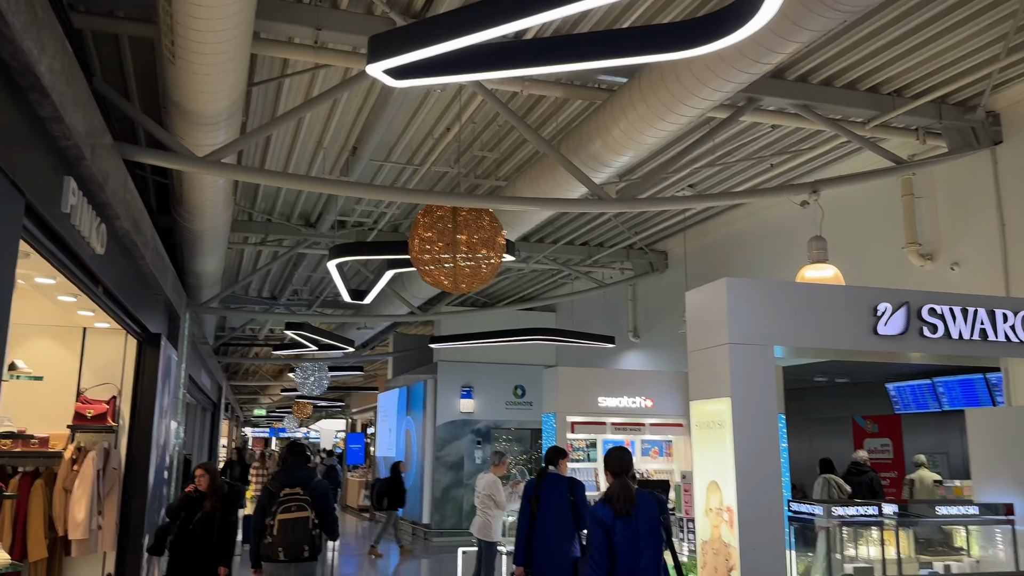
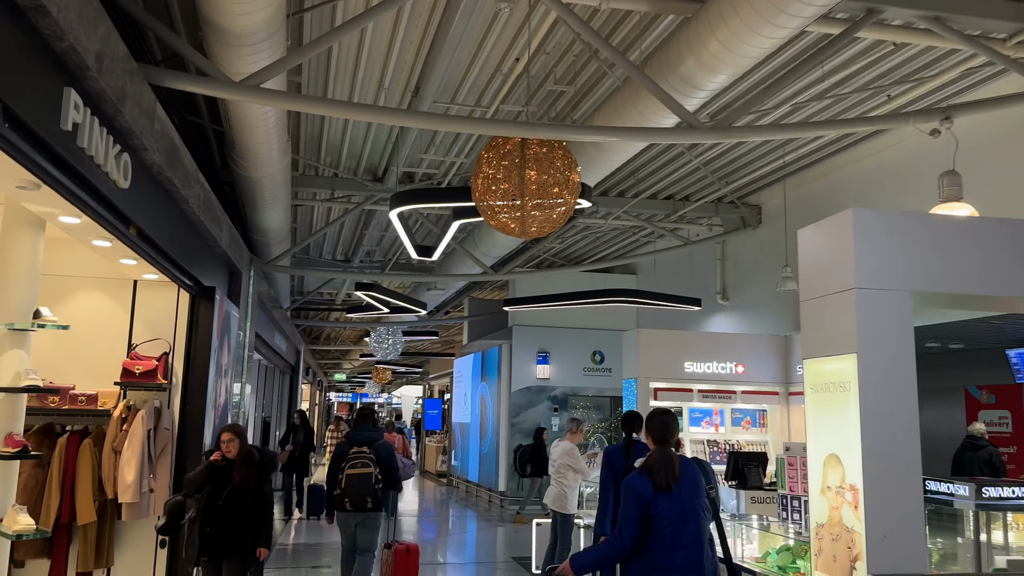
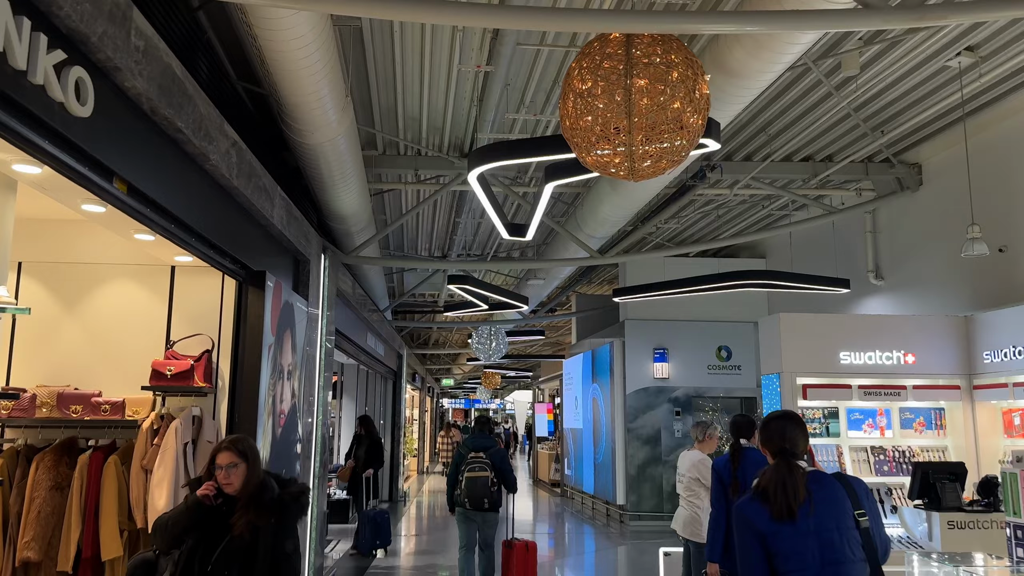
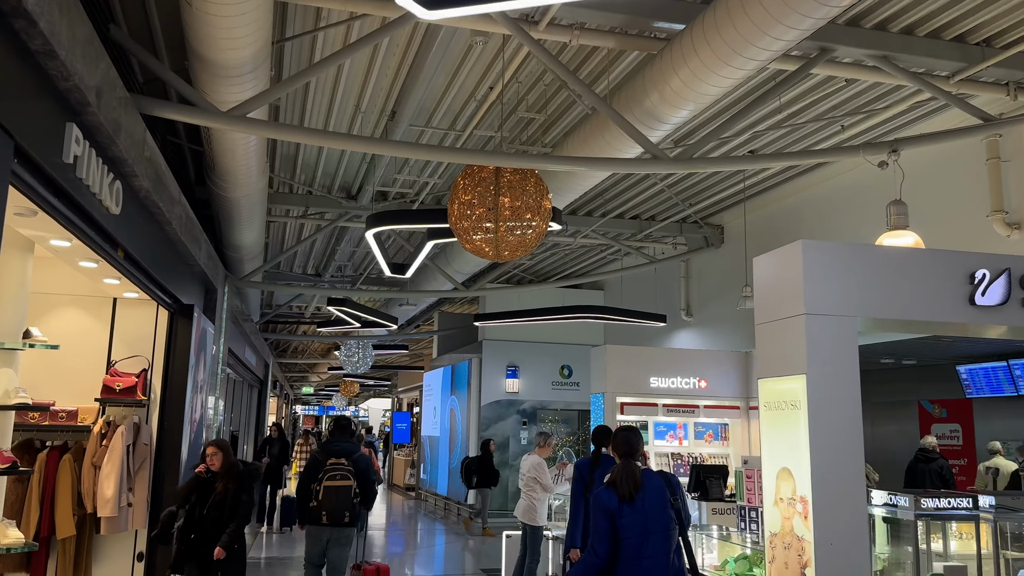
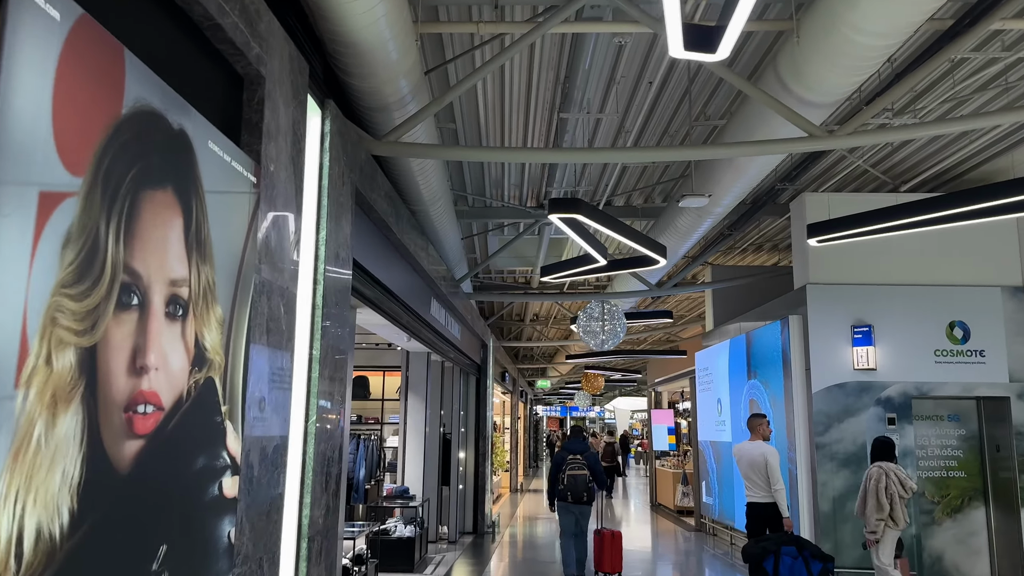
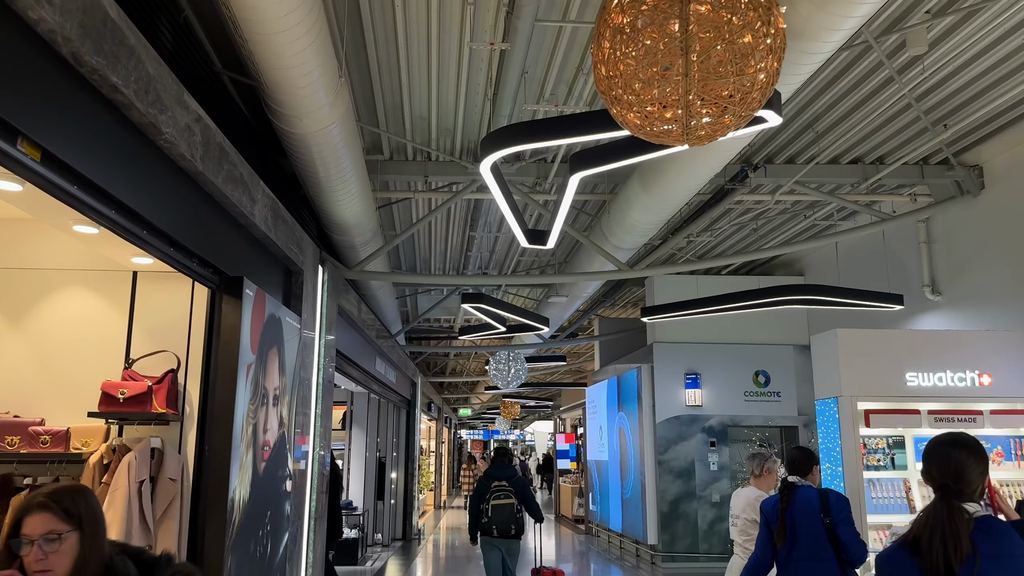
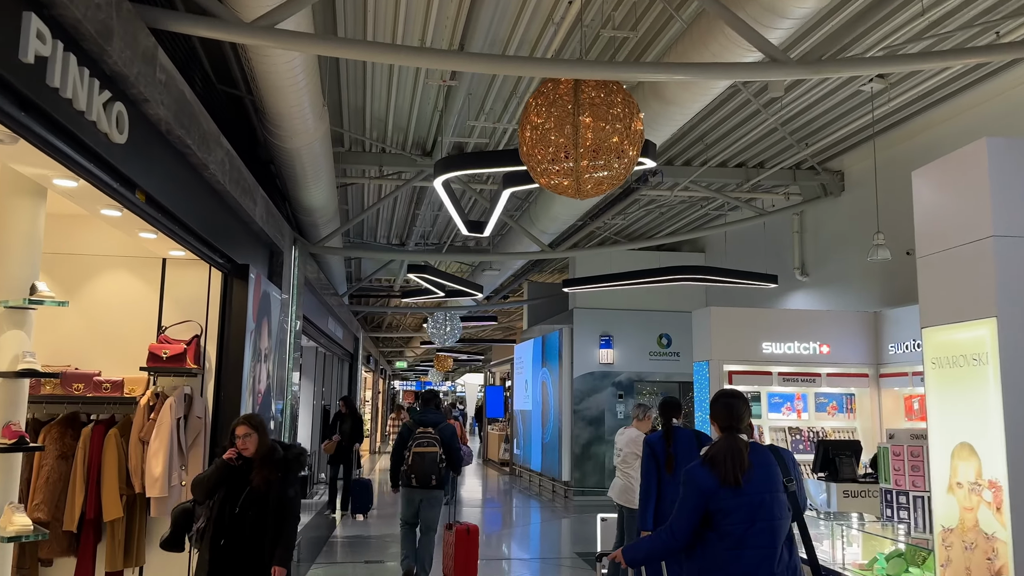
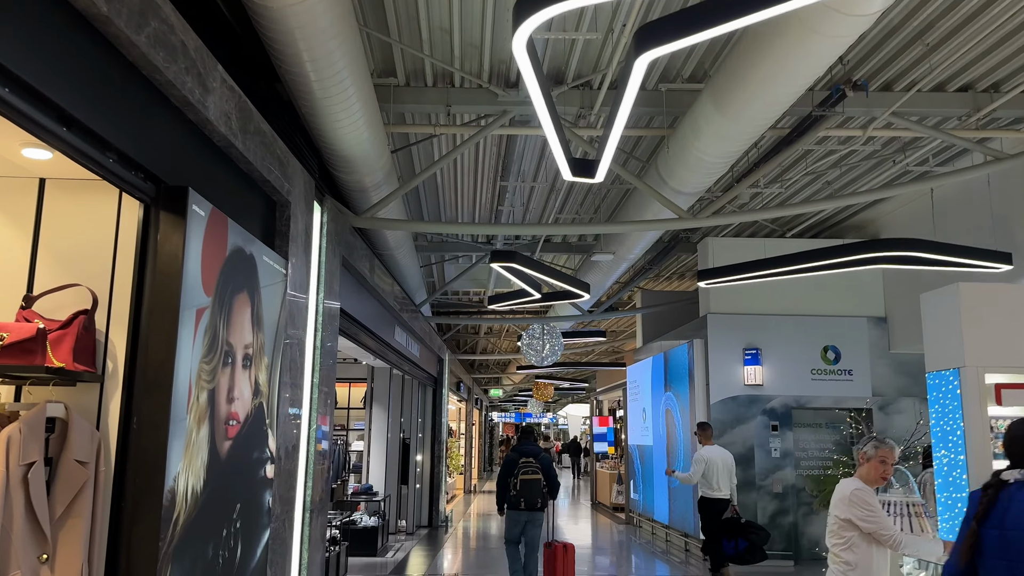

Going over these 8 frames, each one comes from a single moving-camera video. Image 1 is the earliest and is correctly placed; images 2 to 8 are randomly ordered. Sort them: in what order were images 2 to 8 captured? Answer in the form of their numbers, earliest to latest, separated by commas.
4, 2, 7, 3, 6, 8, 5
